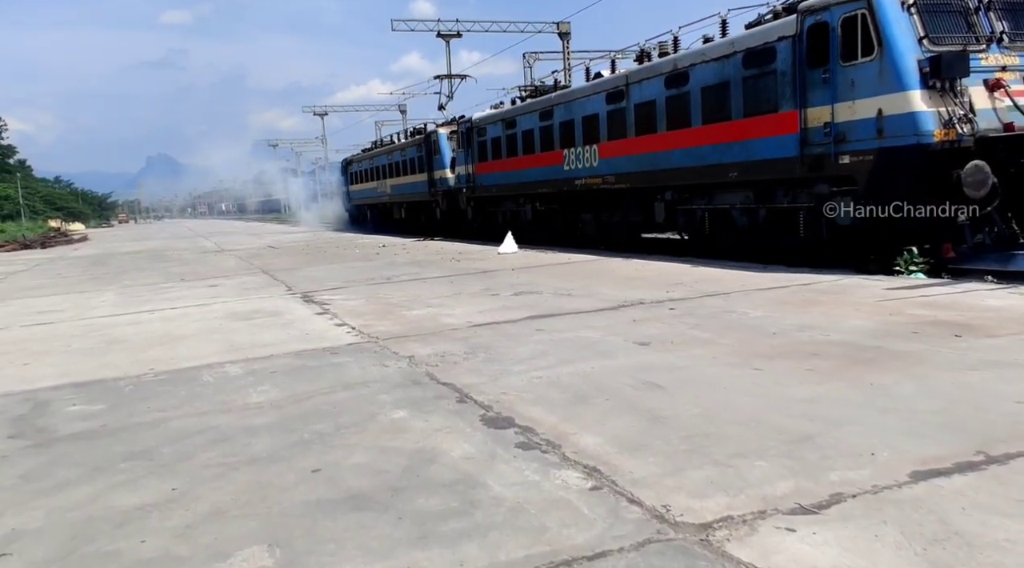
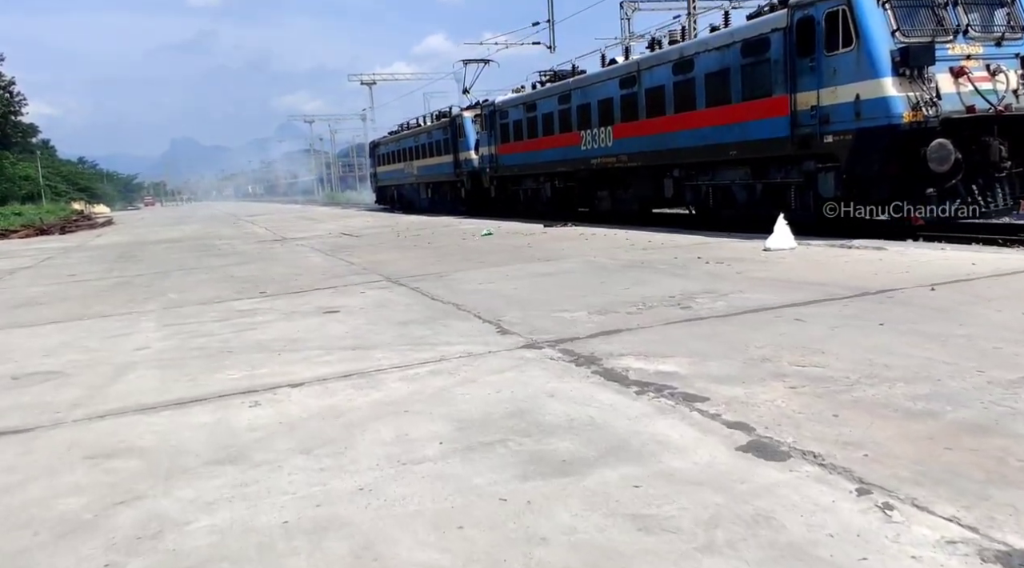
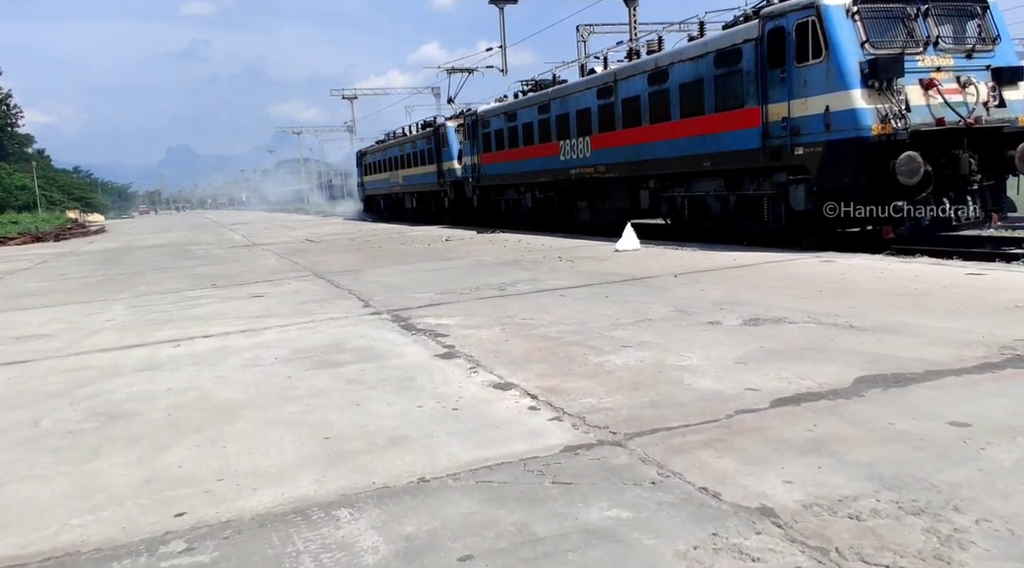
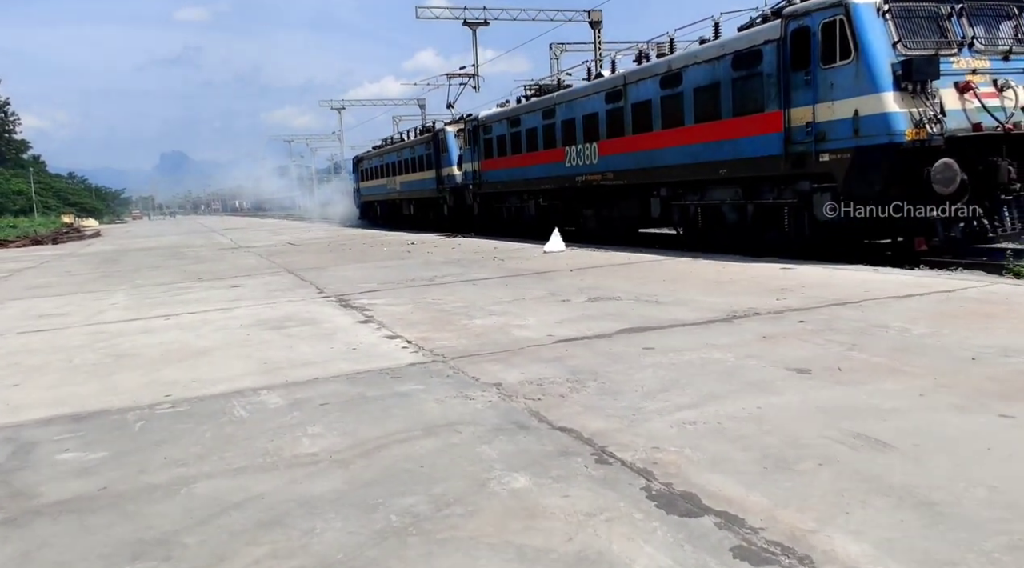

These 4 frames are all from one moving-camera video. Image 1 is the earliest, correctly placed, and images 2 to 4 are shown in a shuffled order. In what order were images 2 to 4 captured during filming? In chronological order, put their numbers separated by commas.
4, 3, 2
